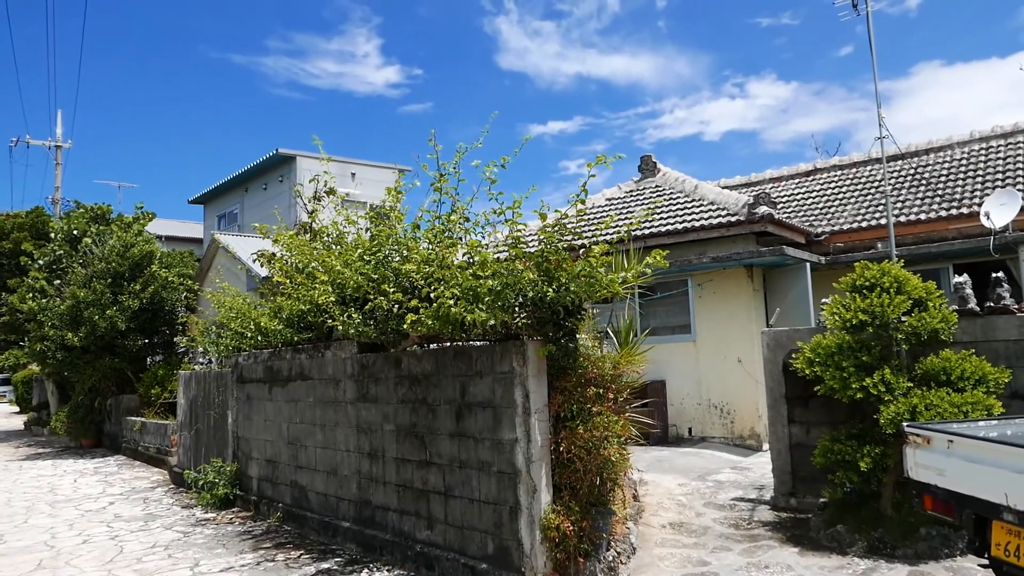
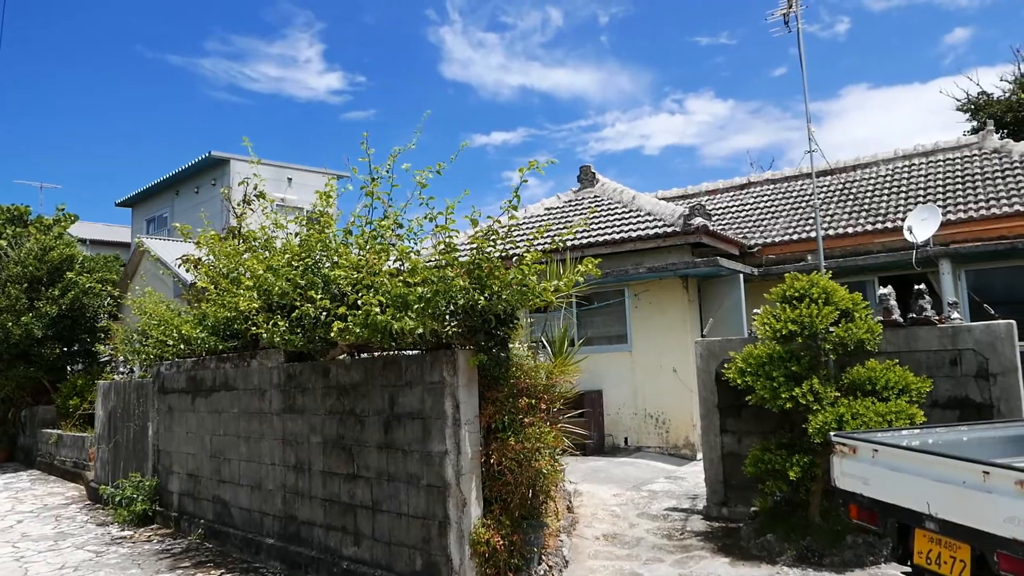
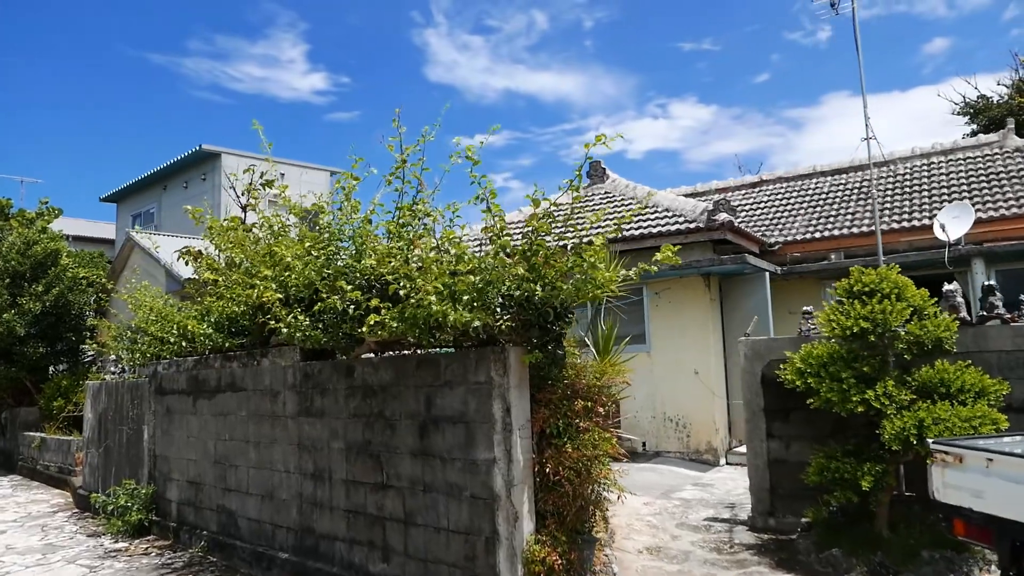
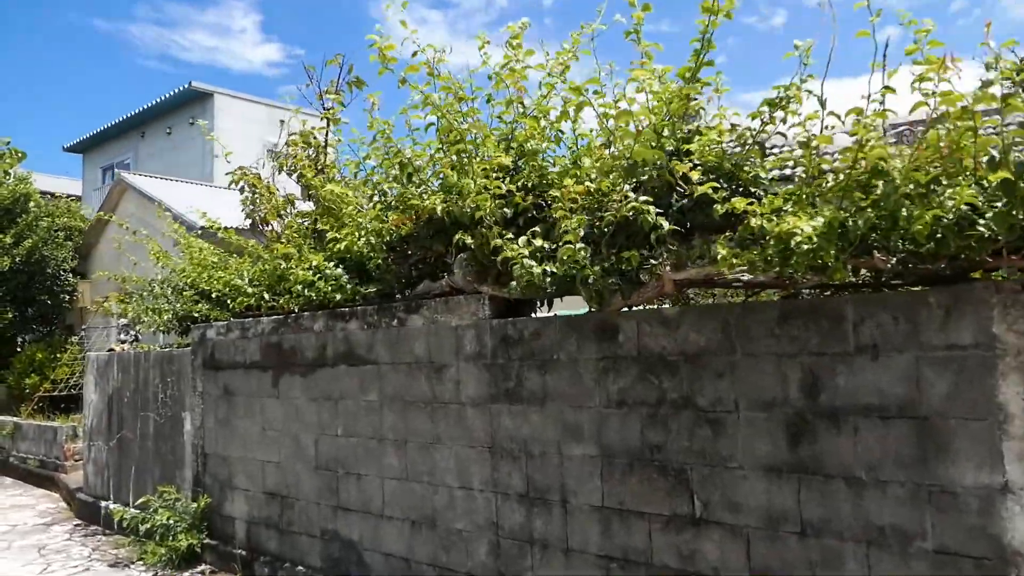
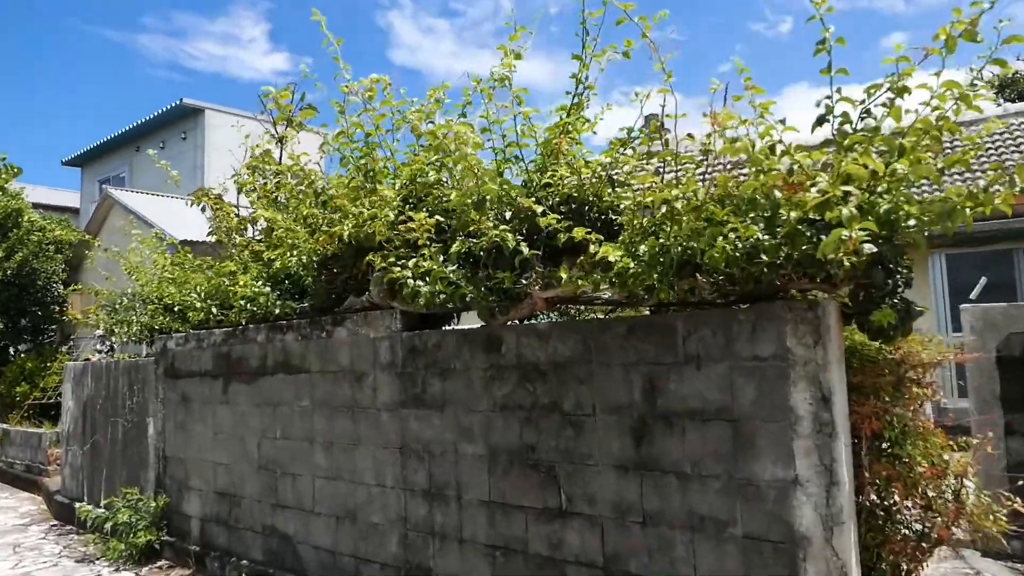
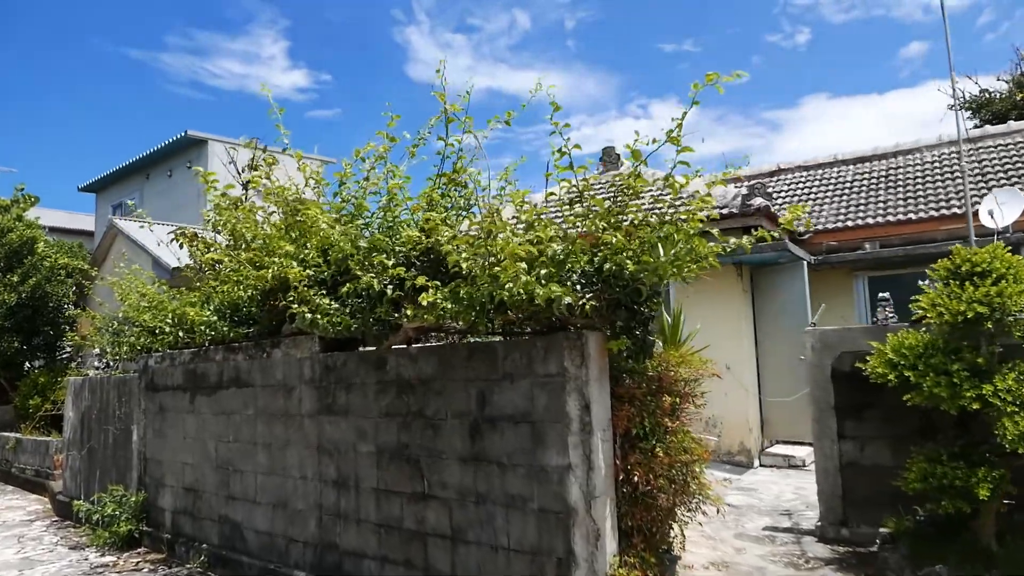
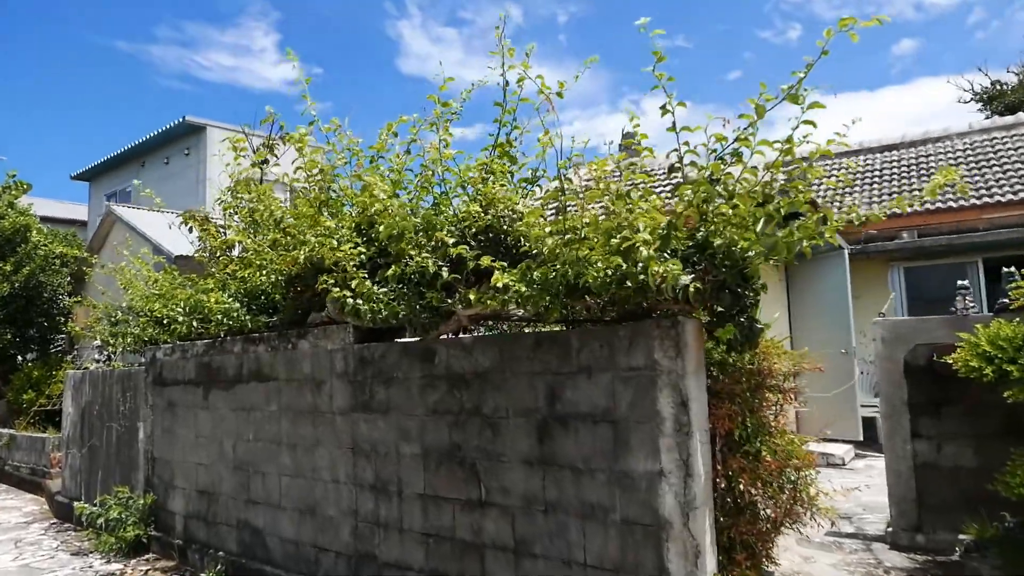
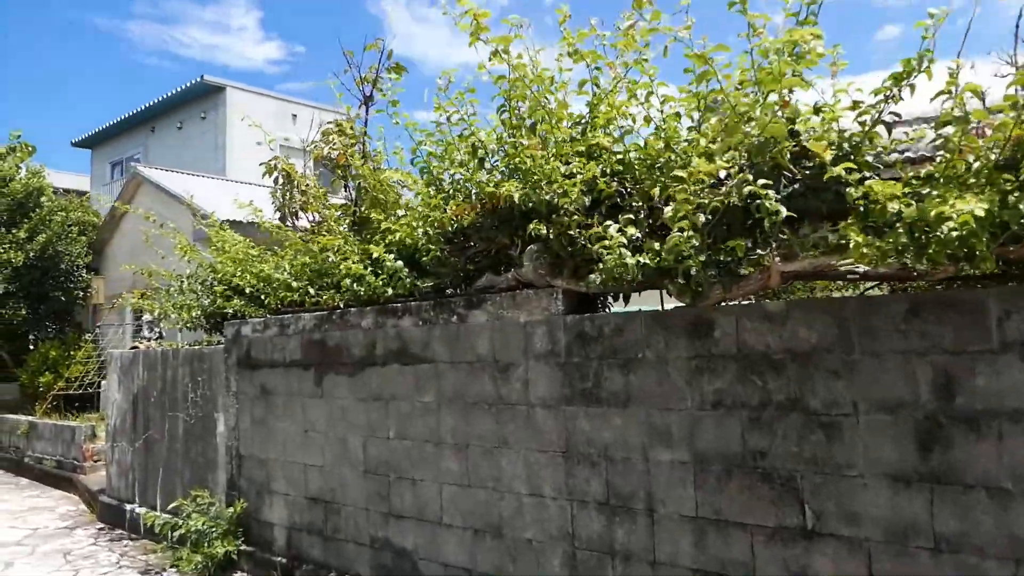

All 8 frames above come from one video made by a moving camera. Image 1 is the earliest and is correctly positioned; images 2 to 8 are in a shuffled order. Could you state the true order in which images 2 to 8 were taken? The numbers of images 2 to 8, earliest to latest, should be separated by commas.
2, 3, 6, 7, 5, 4, 8
